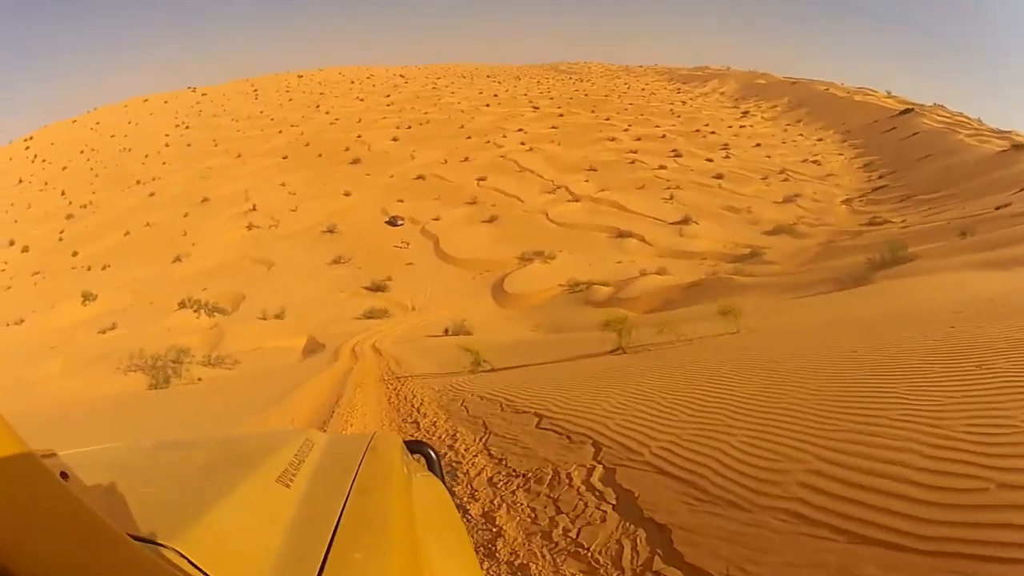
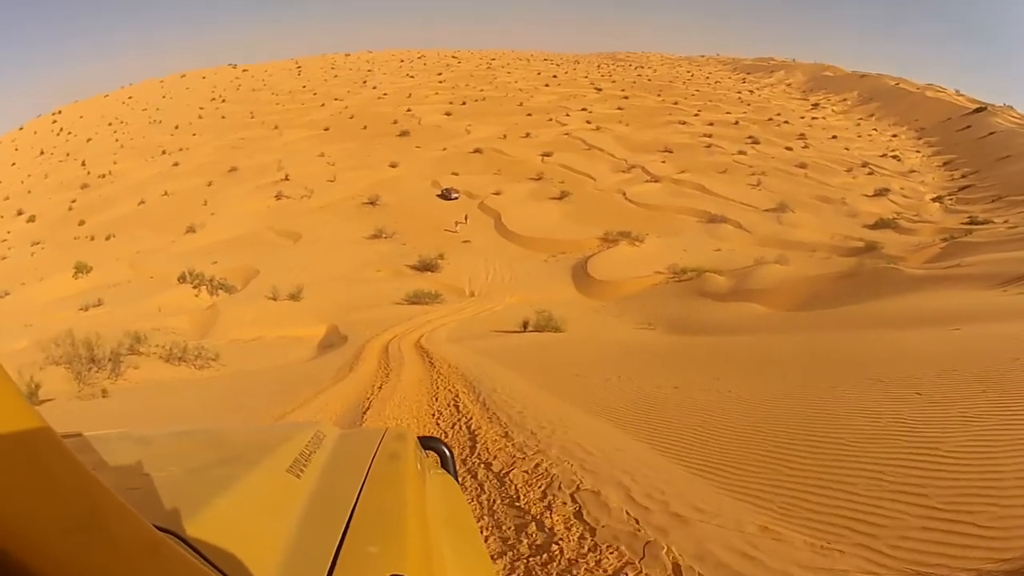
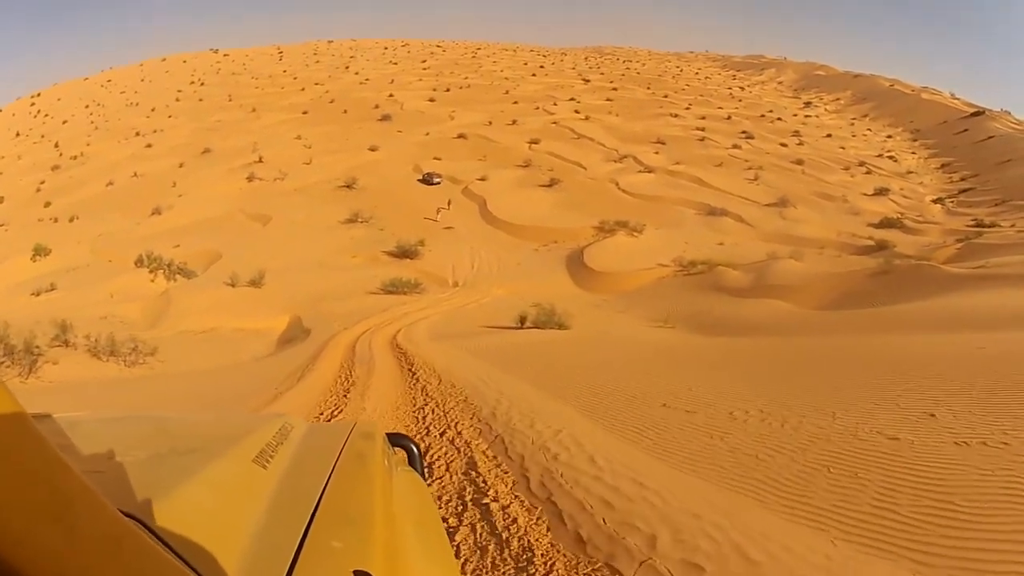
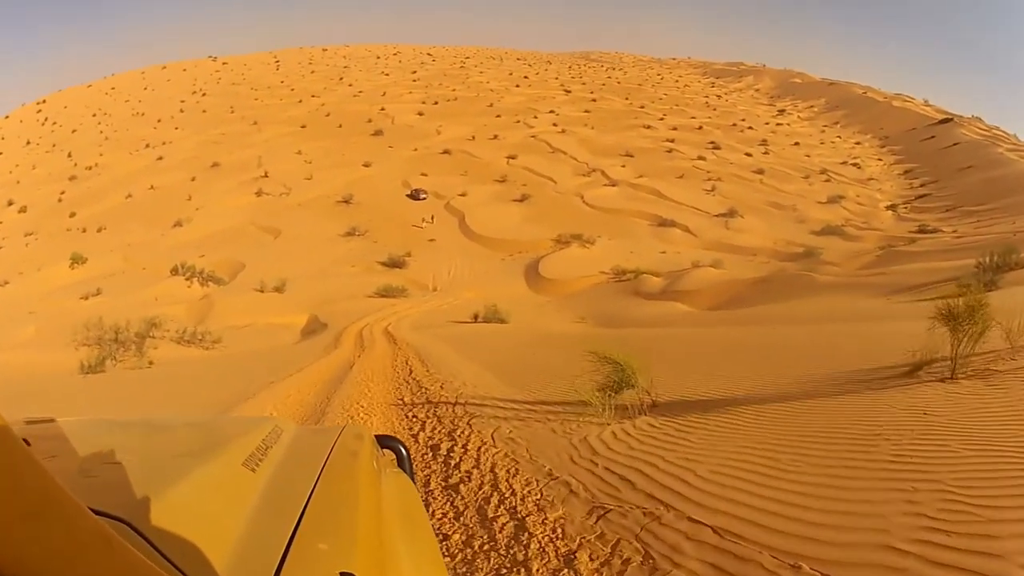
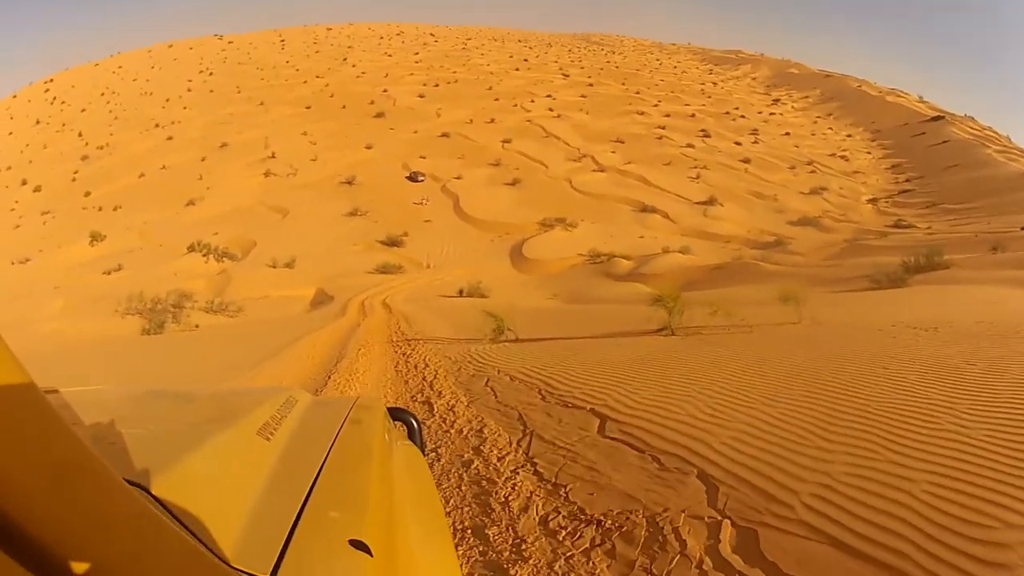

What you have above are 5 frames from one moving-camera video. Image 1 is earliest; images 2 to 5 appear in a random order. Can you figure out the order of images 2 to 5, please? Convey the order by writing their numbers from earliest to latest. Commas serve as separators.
5, 4, 2, 3
